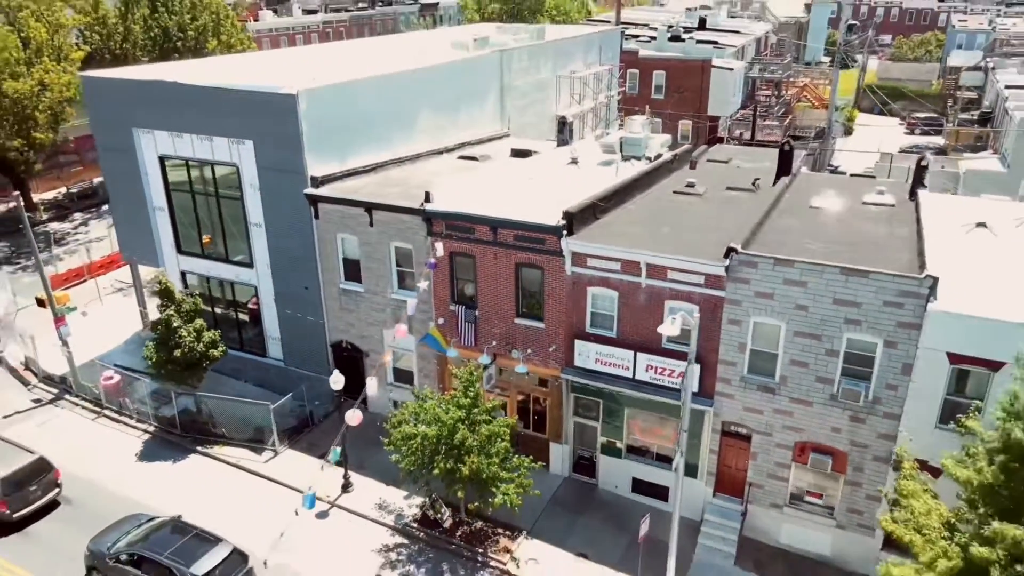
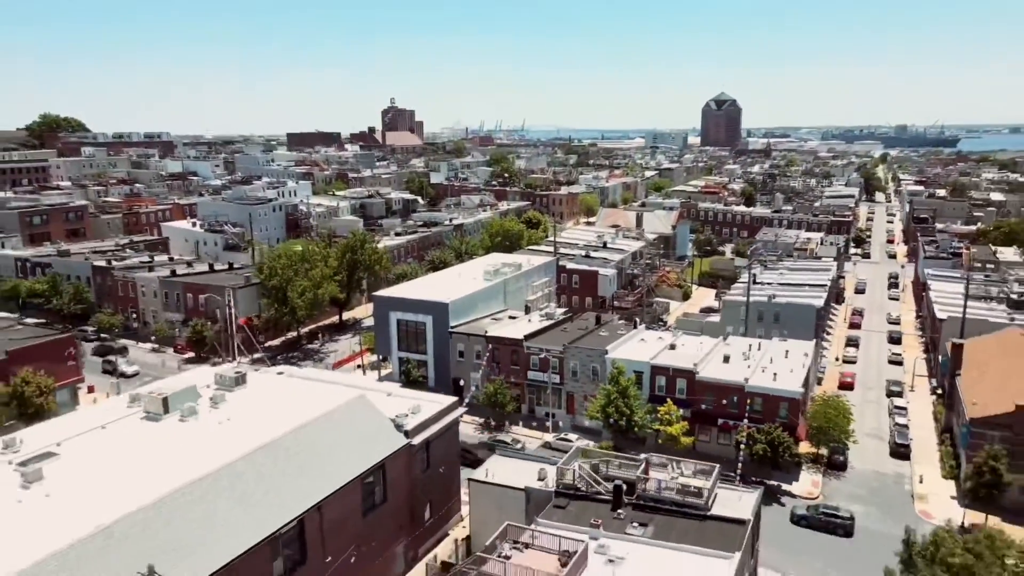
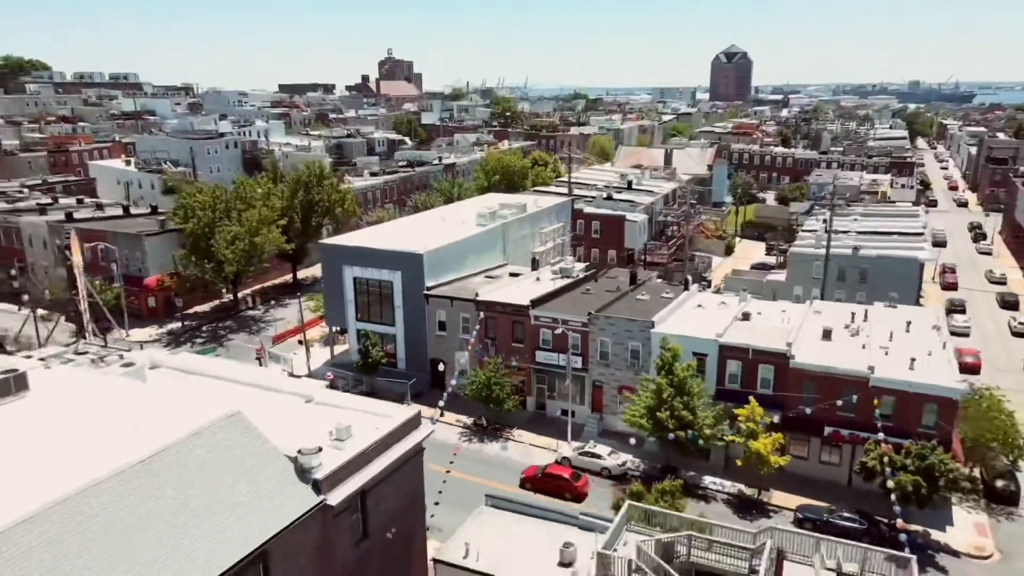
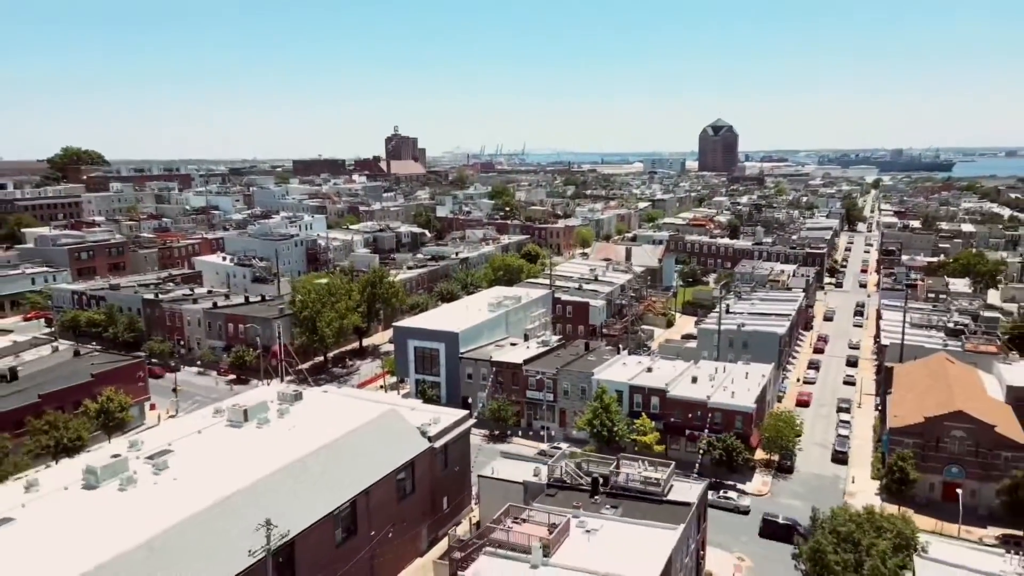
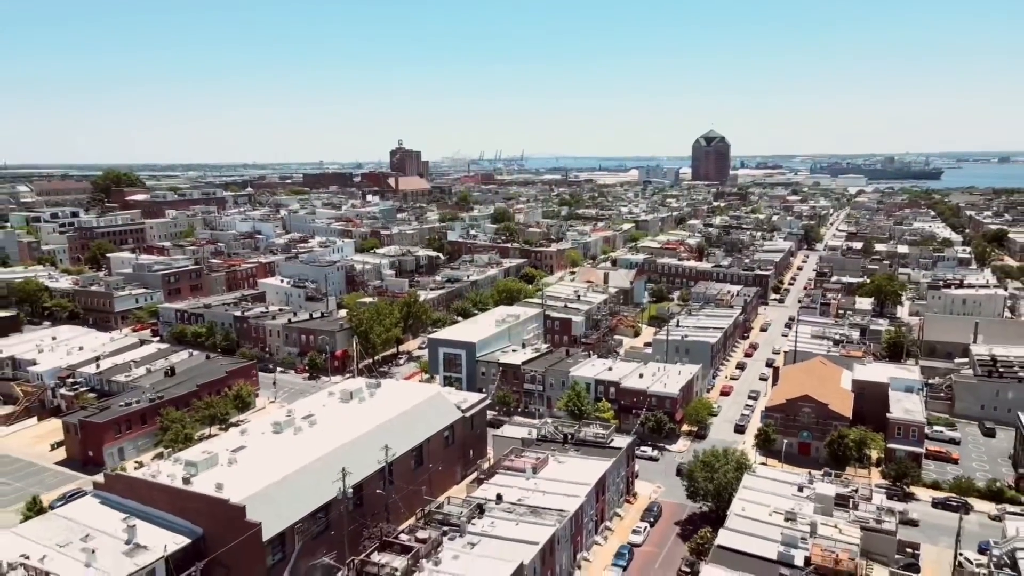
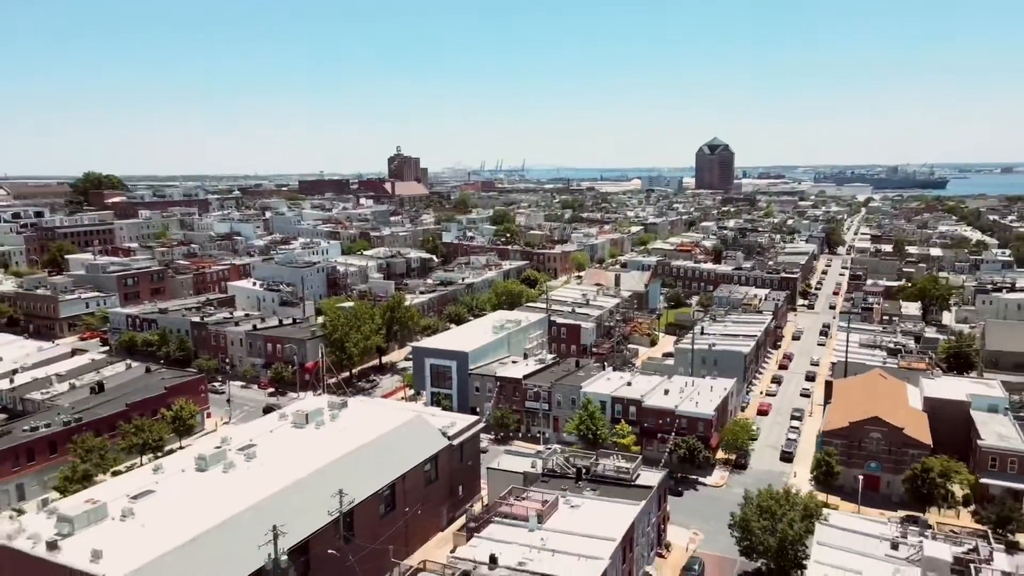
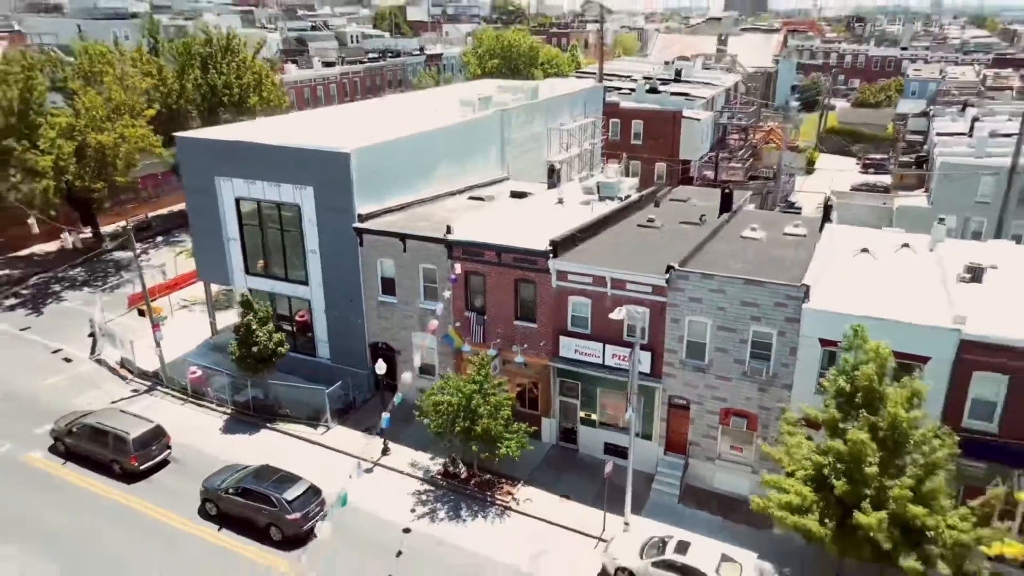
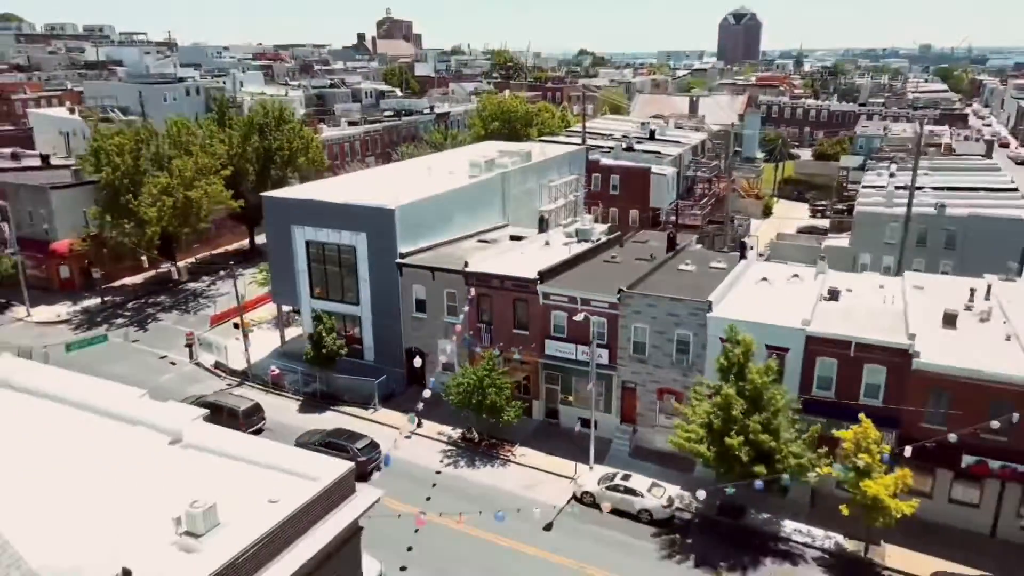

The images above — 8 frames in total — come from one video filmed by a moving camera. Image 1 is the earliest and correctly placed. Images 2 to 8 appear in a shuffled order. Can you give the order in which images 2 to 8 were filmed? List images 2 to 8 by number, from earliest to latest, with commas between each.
7, 8, 3, 2, 4, 6, 5
